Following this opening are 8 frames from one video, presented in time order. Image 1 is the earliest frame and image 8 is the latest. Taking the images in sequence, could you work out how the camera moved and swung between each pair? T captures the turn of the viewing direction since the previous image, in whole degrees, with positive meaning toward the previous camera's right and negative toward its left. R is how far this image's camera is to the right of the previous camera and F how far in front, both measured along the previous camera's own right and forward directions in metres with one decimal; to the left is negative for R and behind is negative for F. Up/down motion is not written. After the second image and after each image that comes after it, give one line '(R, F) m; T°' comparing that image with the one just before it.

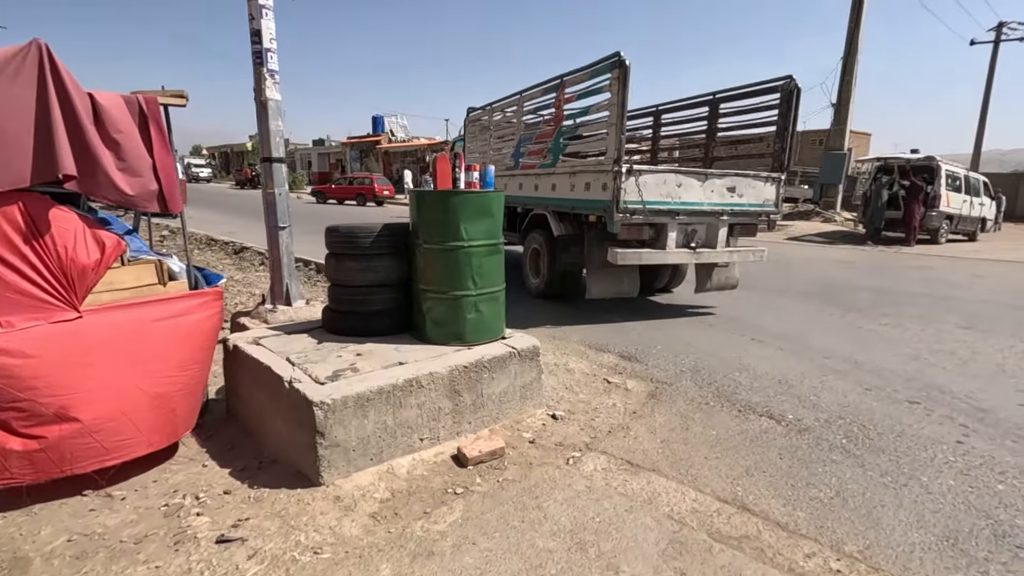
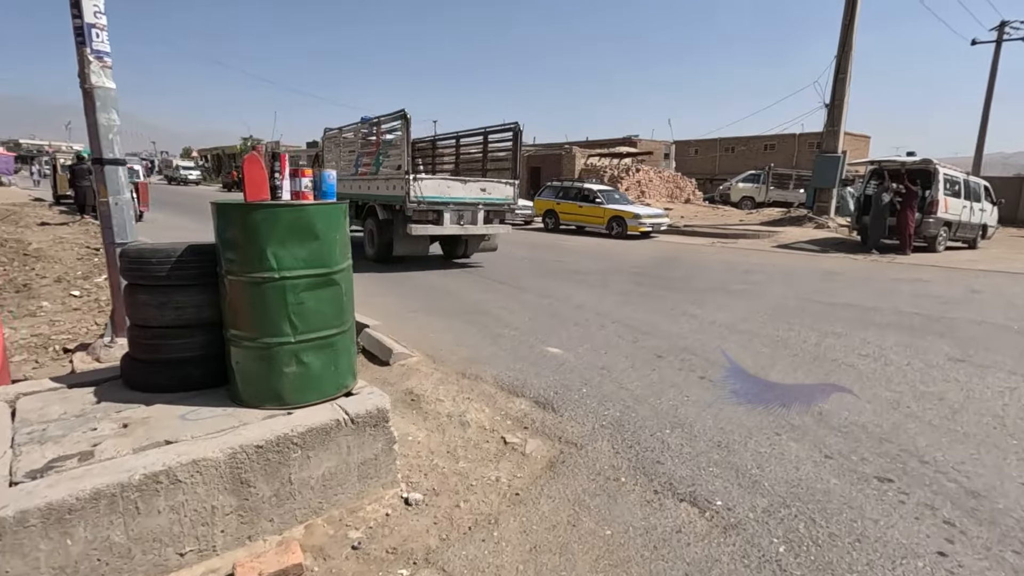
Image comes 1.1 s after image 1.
(+0.9, +0.9) m; 0°
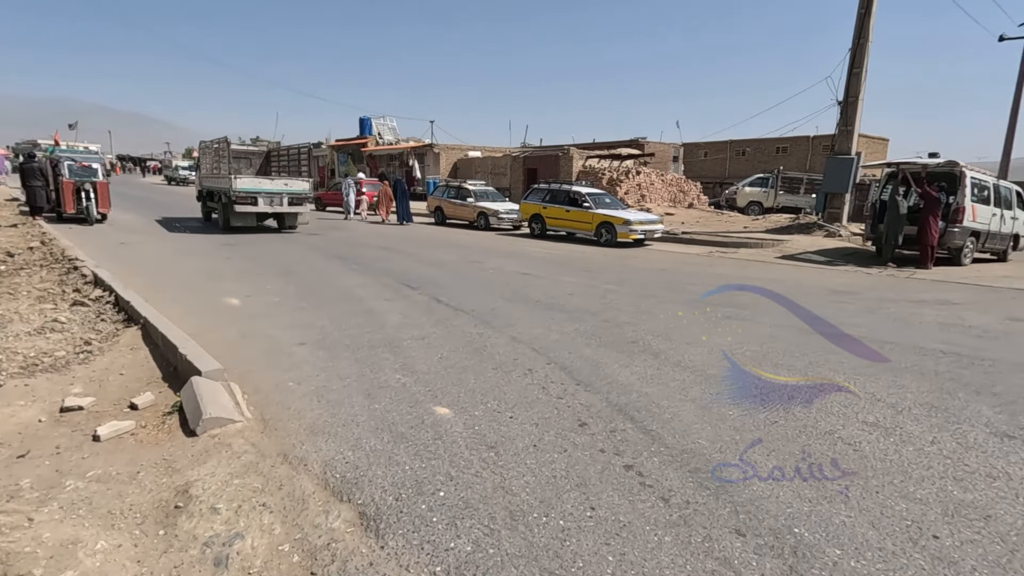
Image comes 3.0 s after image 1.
(+1.0, +1.4) m; -1°
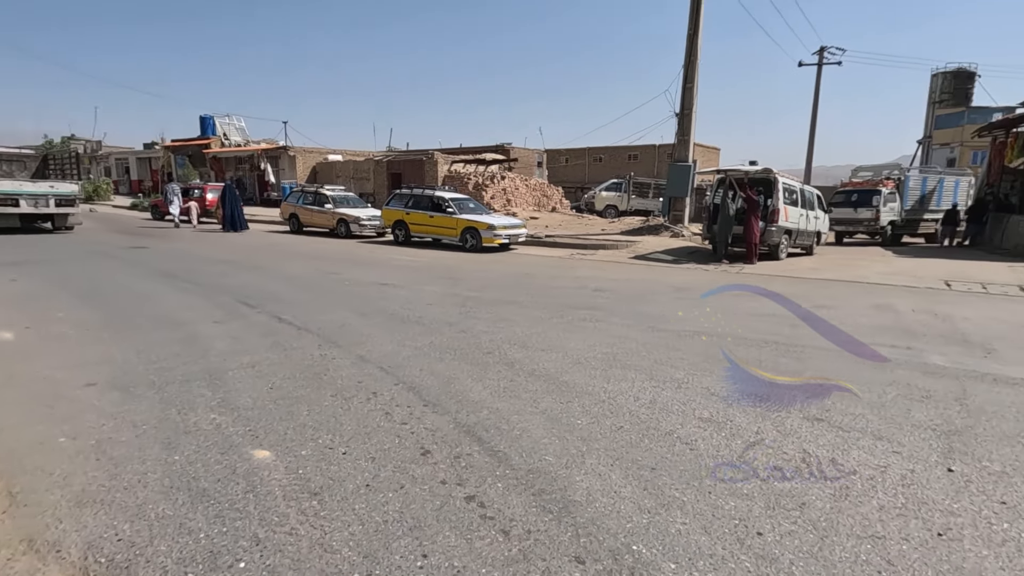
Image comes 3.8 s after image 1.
(+0.3, +0.3) m; +13°
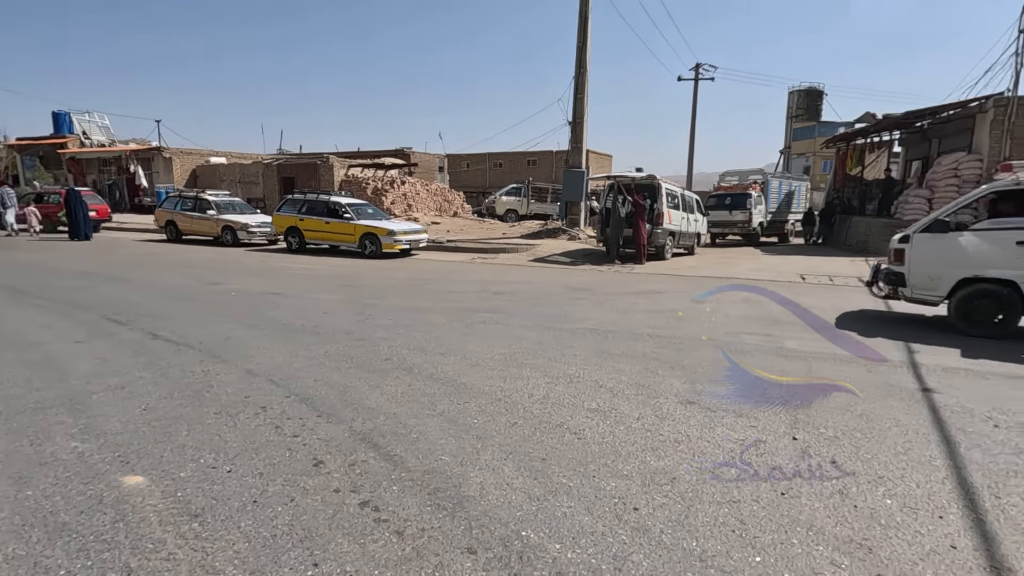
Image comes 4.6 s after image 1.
(+0.1, -0.1) m; +10°
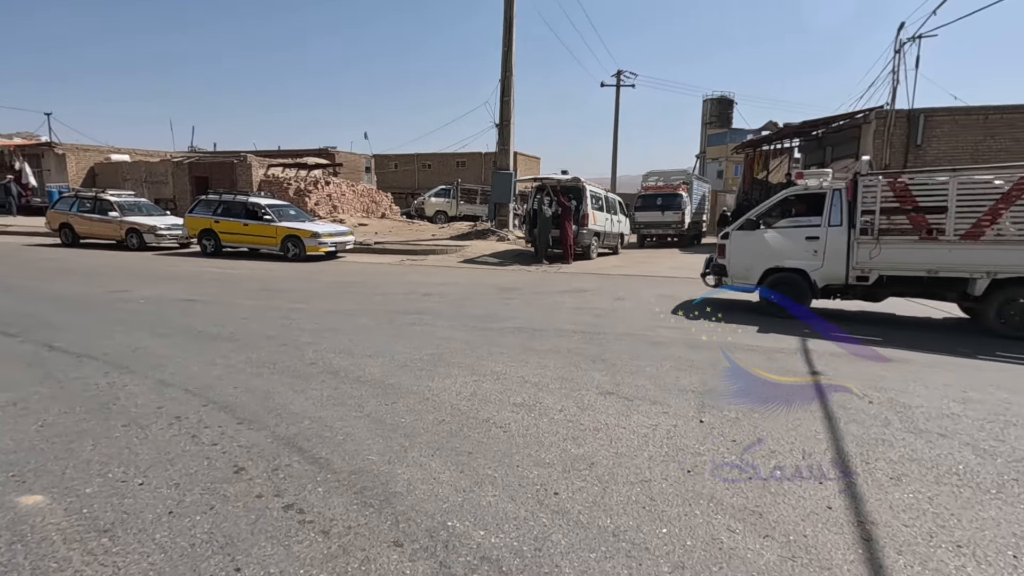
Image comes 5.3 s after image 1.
(+0.1, -0.1) m; +7°
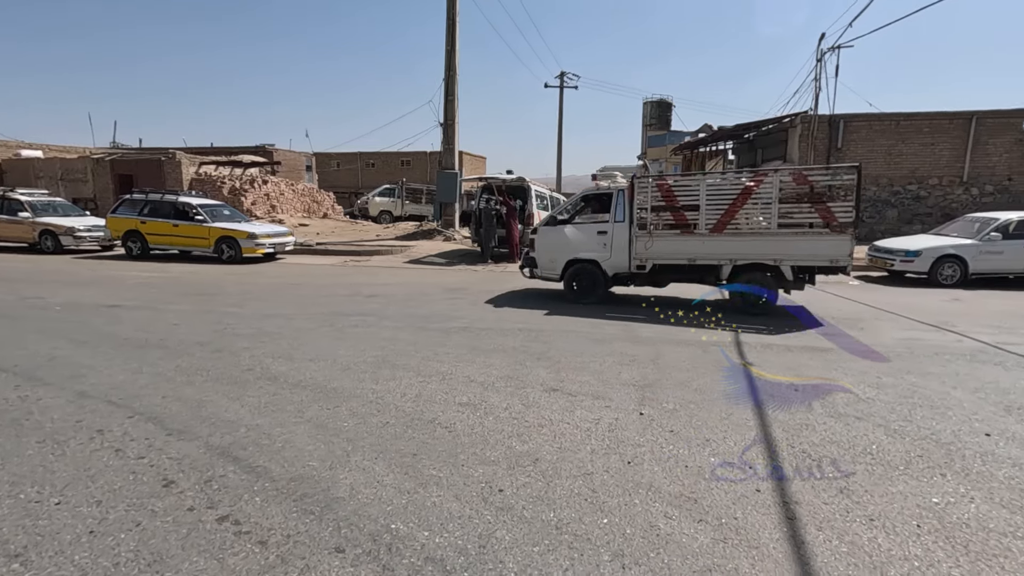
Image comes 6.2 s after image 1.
(0.0, 0.0) m; +6°
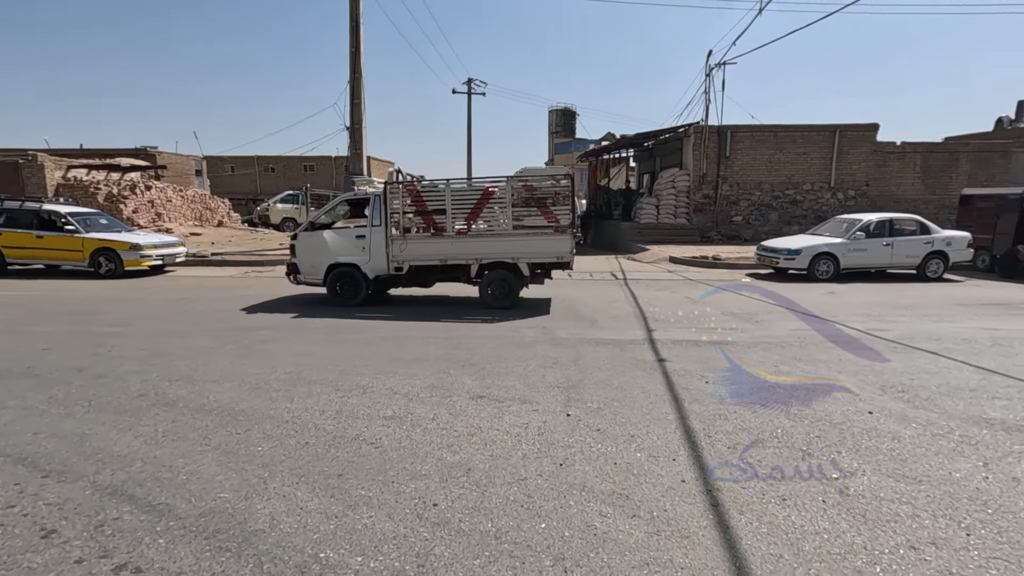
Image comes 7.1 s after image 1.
(-0.1, +0.1) m; +9°
